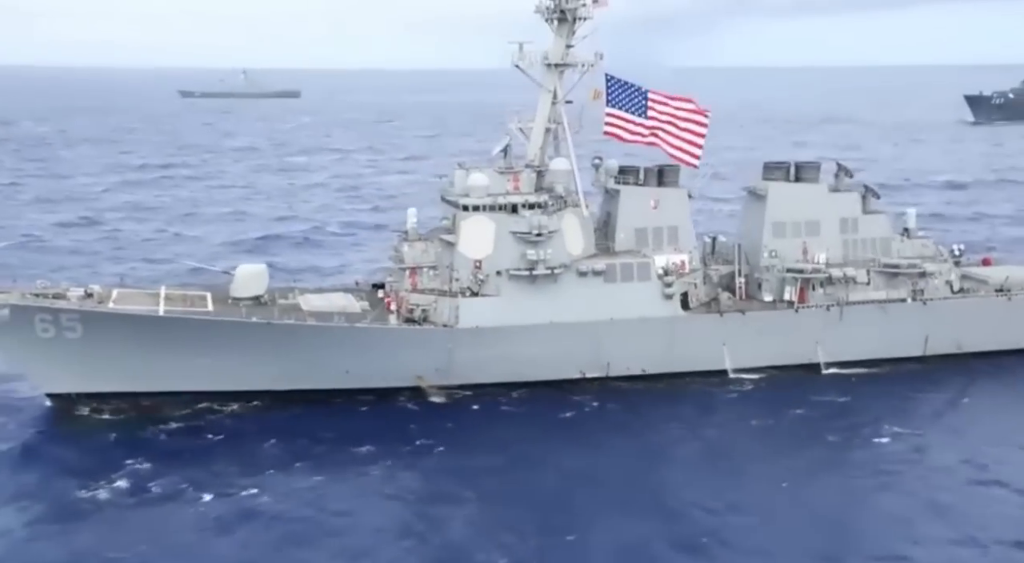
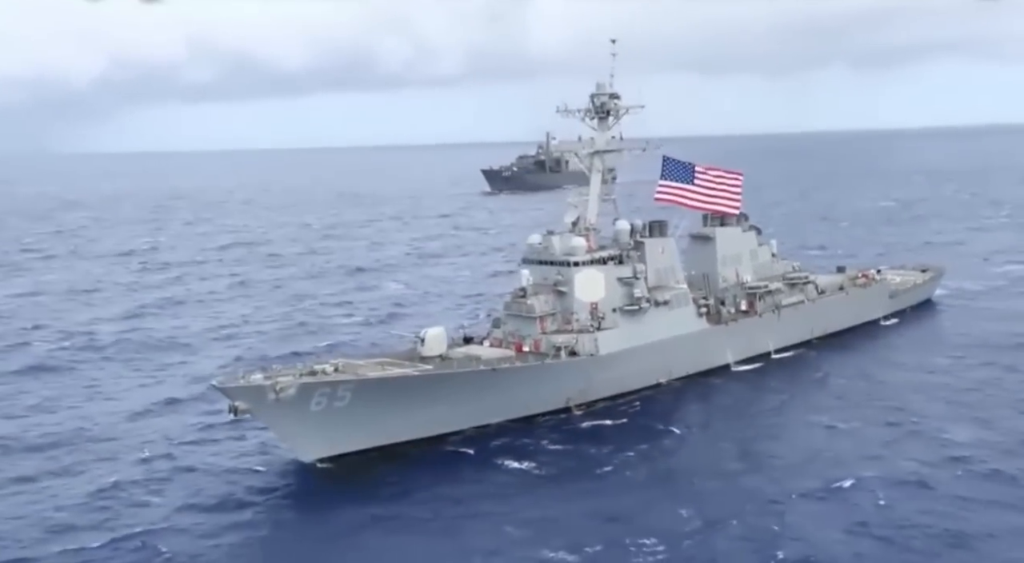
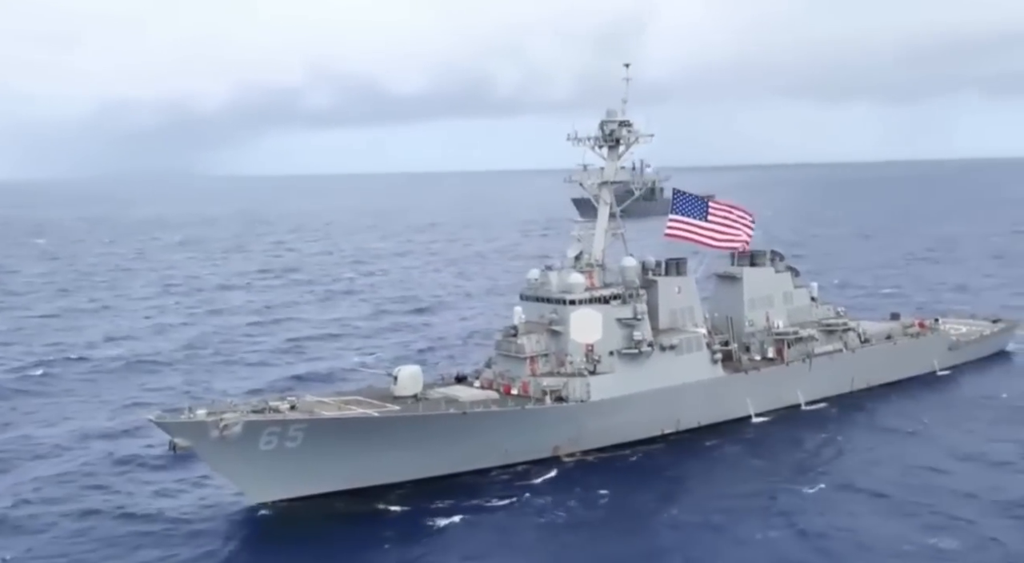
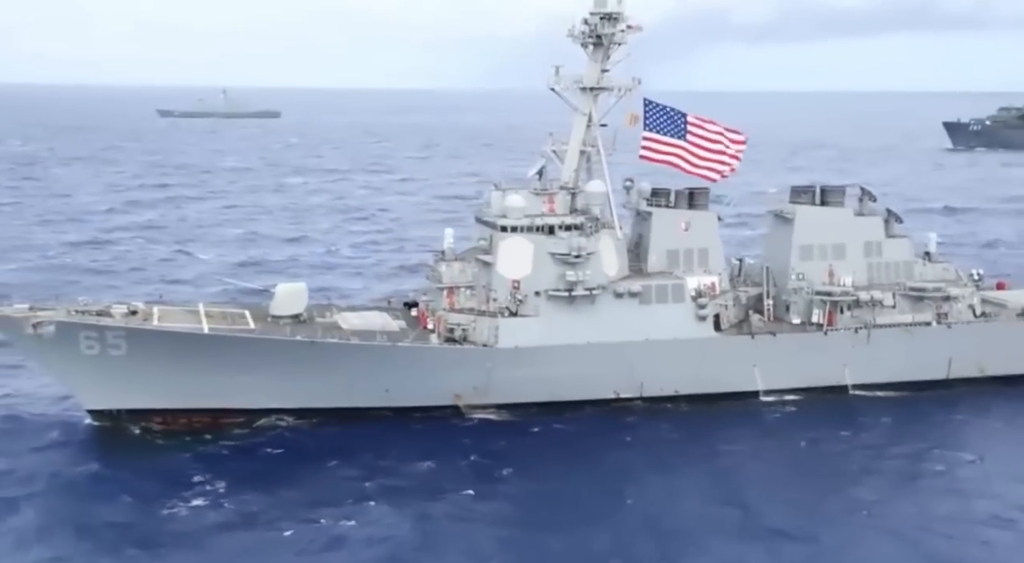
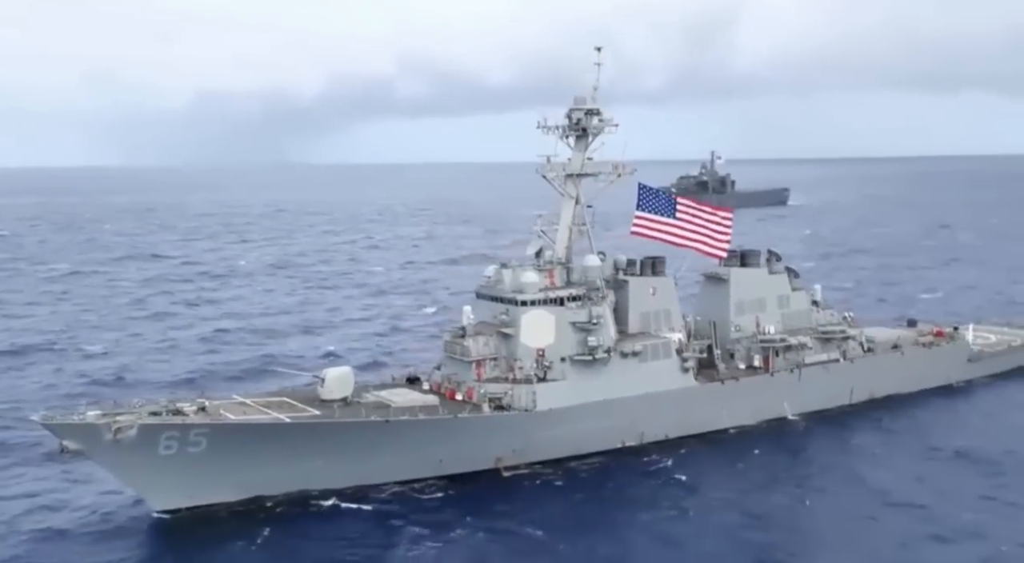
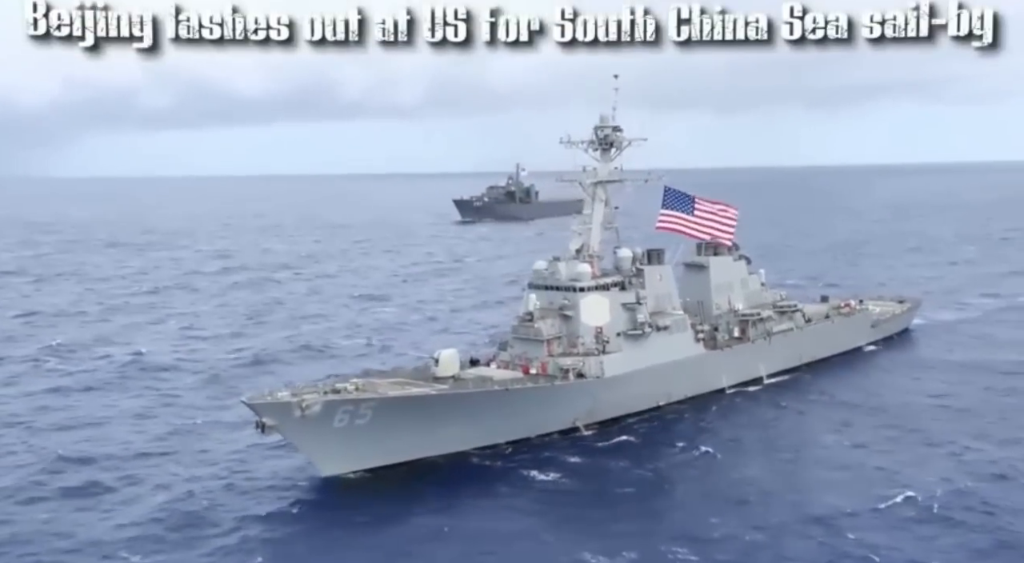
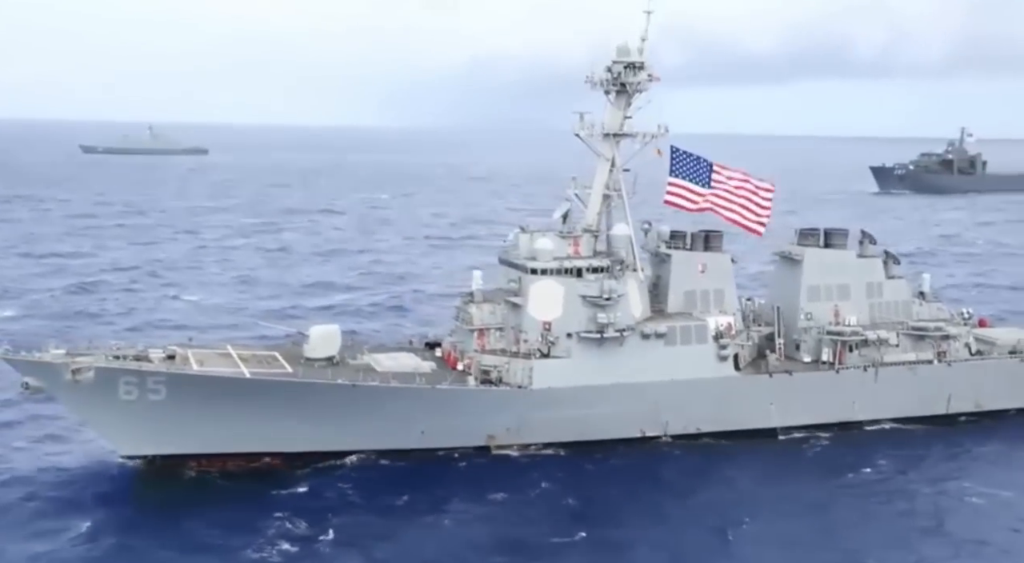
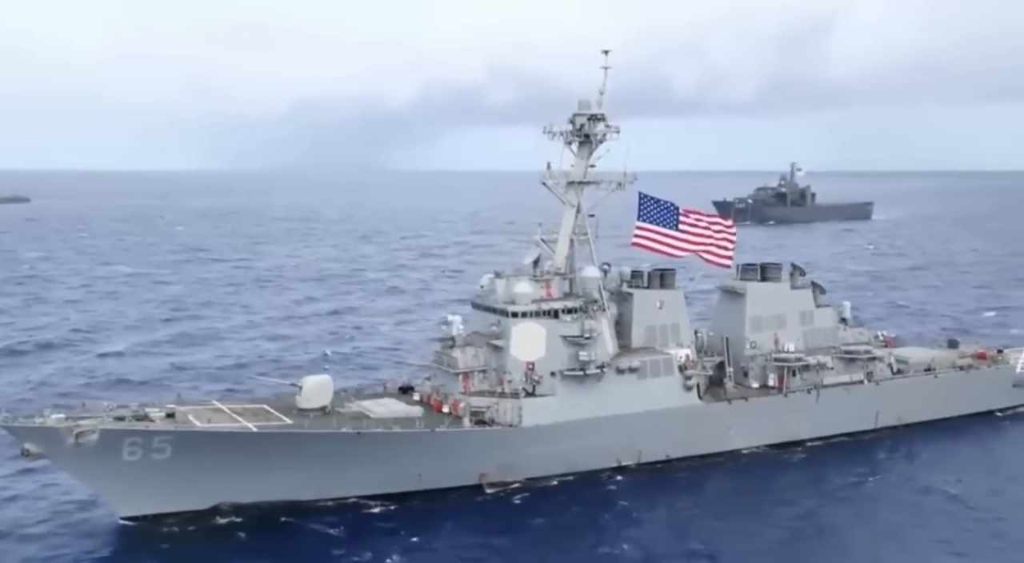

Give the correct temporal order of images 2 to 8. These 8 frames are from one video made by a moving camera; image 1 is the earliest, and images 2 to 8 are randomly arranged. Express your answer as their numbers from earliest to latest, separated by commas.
4, 7, 8, 5, 3, 2, 6
